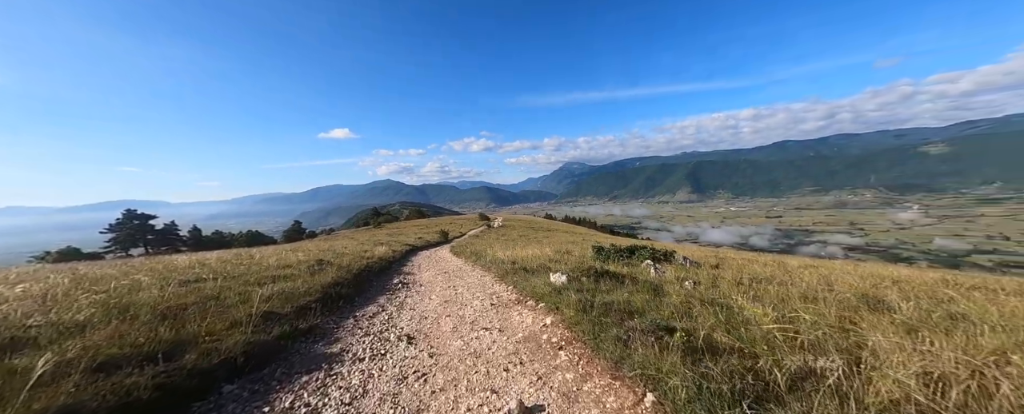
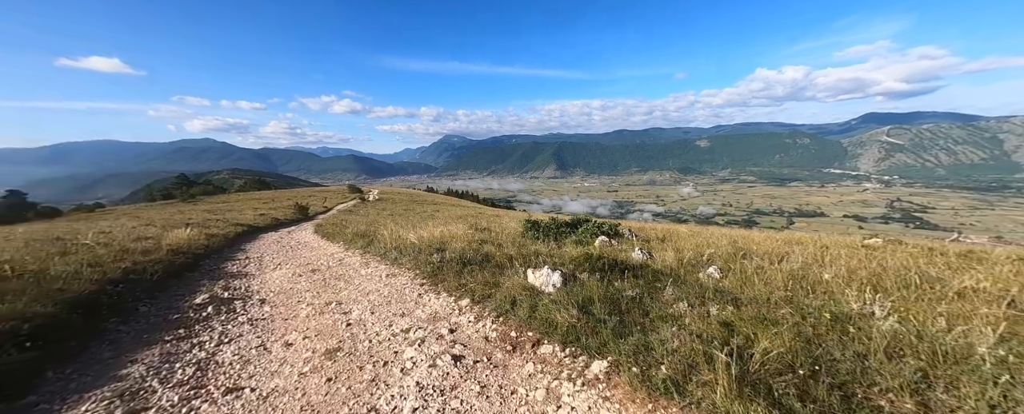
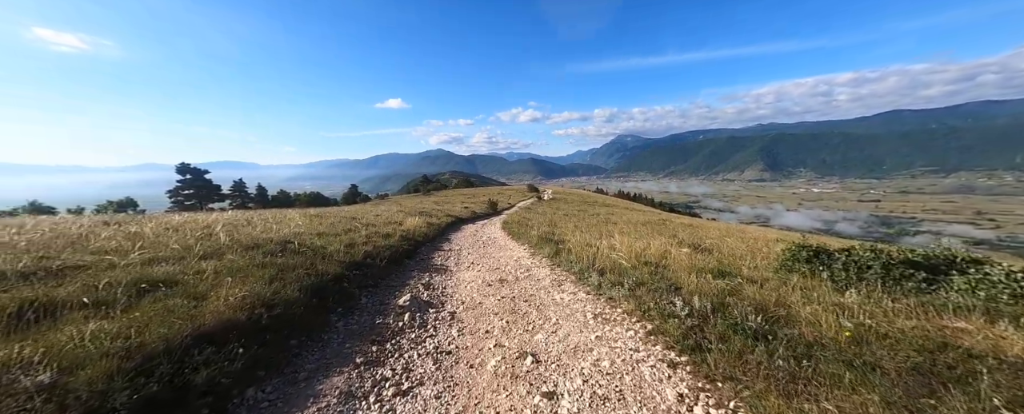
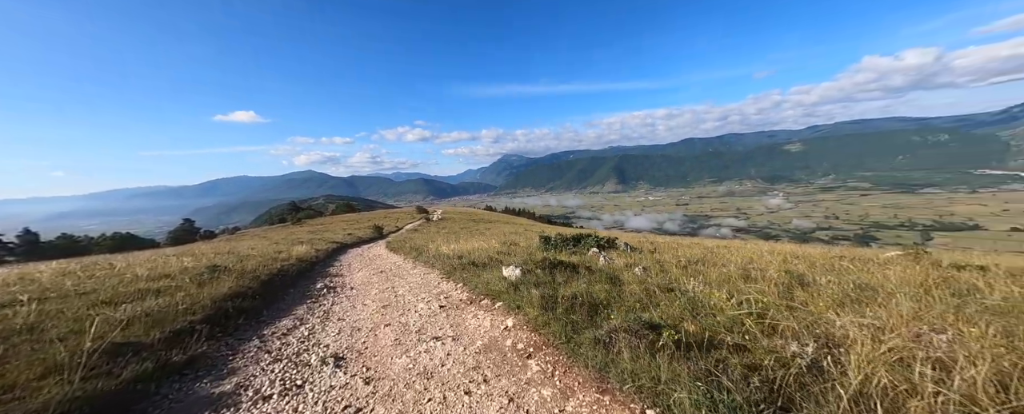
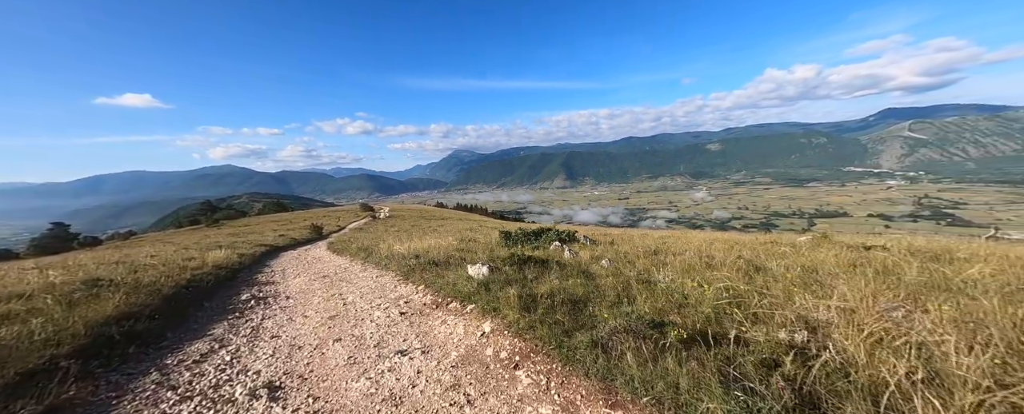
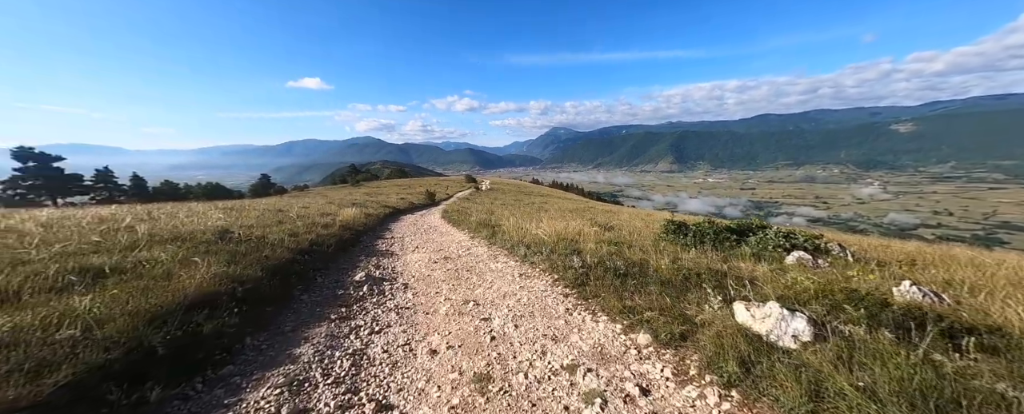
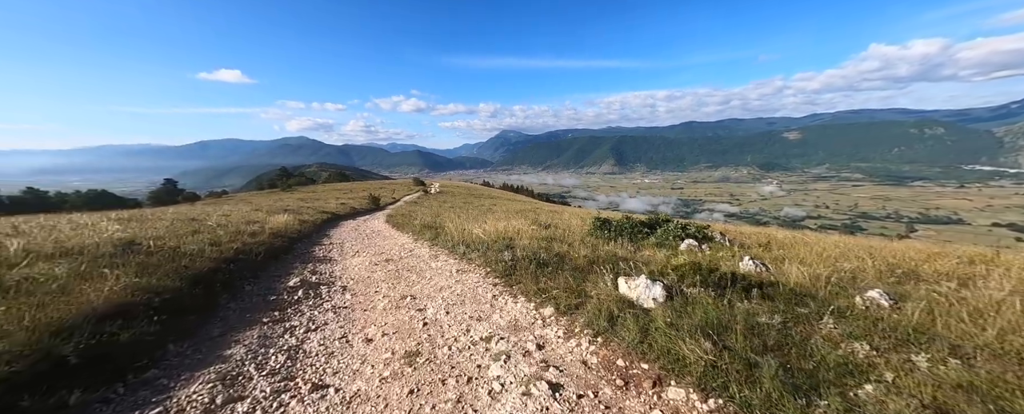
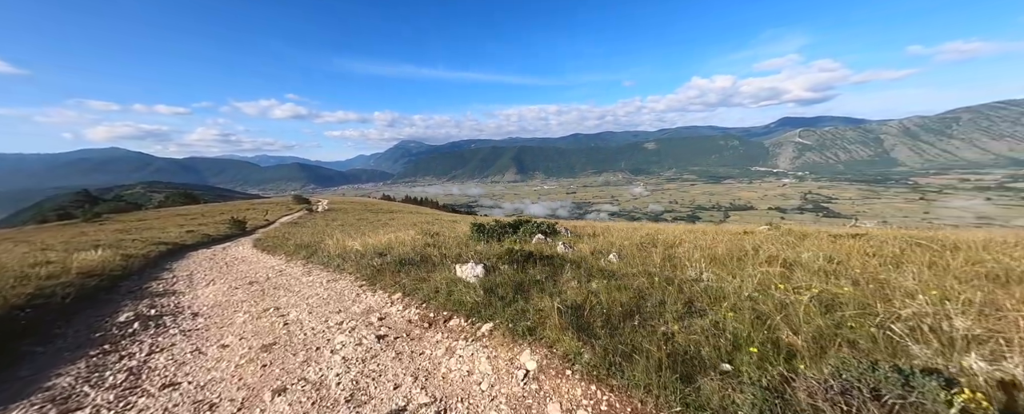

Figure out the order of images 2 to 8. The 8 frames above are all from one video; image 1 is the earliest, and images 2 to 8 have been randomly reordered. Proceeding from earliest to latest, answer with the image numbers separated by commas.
4, 5, 8, 2, 7, 6, 3
